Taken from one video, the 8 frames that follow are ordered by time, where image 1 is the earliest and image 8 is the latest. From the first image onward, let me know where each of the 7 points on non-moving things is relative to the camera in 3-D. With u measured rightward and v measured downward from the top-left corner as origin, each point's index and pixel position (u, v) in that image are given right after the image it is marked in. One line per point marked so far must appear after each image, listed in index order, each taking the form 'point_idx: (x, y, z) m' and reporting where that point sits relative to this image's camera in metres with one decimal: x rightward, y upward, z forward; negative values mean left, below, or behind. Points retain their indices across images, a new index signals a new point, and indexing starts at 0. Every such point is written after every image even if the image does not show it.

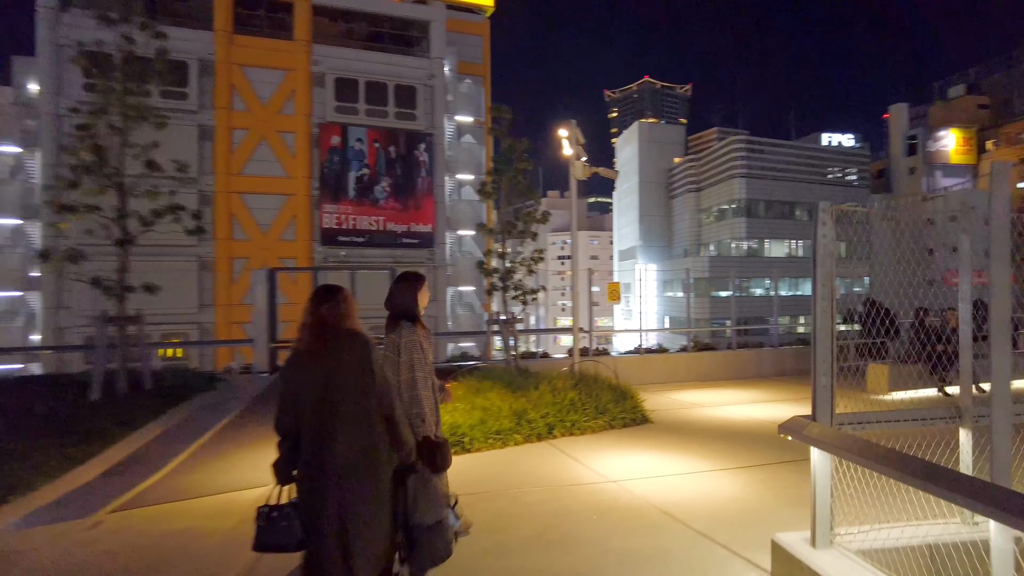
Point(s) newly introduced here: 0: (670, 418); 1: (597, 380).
0: (+2.1, -1.8, +9.0) m
1: (+1.2, -1.3, +9.2) m
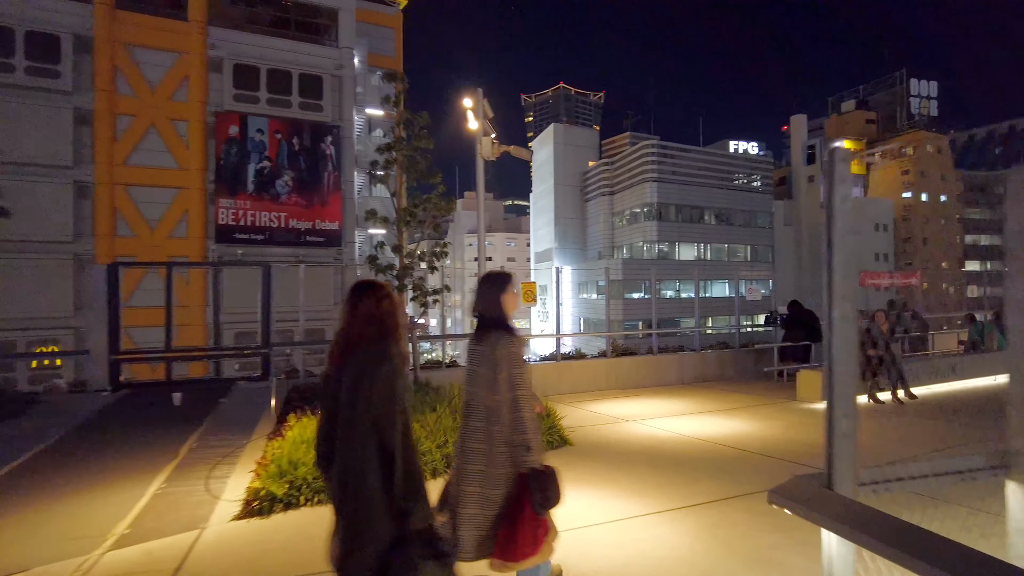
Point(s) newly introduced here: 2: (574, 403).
0: (+0.9, -1.8, +7.7) m
1: (0.0, -1.3, +7.9) m
2: (+0.8, -1.8, +10.3) m
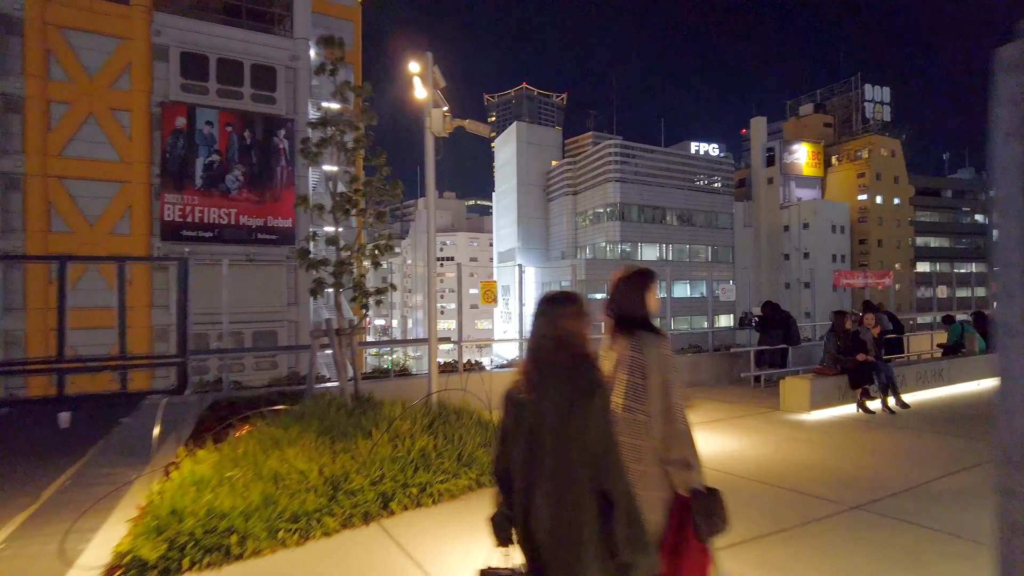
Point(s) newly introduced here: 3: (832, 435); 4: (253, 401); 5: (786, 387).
0: (+0.5, -1.8, +6.6) m
1: (-0.5, -1.3, +6.7) m
2: (+0.2, -1.8, +9.2) m
3: (+3.9, -1.8, +8.0) m
4: (-3.3, -1.4, +8.2) m
5: (+3.9, -1.3, +9.3) m
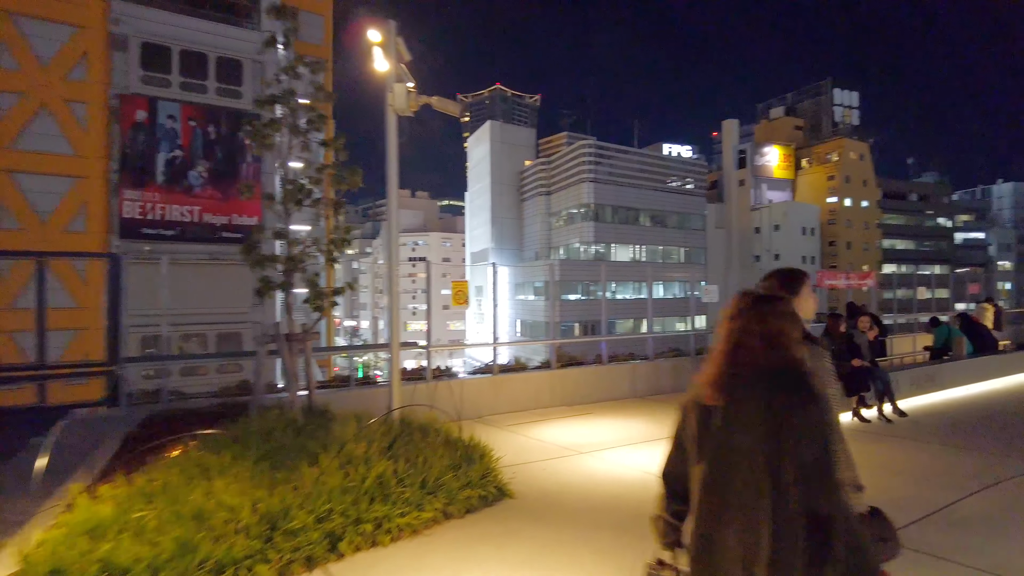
0: (+0.2, -1.8, +5.8) m
1: (-0.8, -1.3, +5.9) m
2: (-0.1, -1.8, +8.4) m
3: (+3.6, -1.8, +7.4) m
4: (-3.6, -1.4, +7.3) m
5: (+3.6, -1.4, +8.7) m
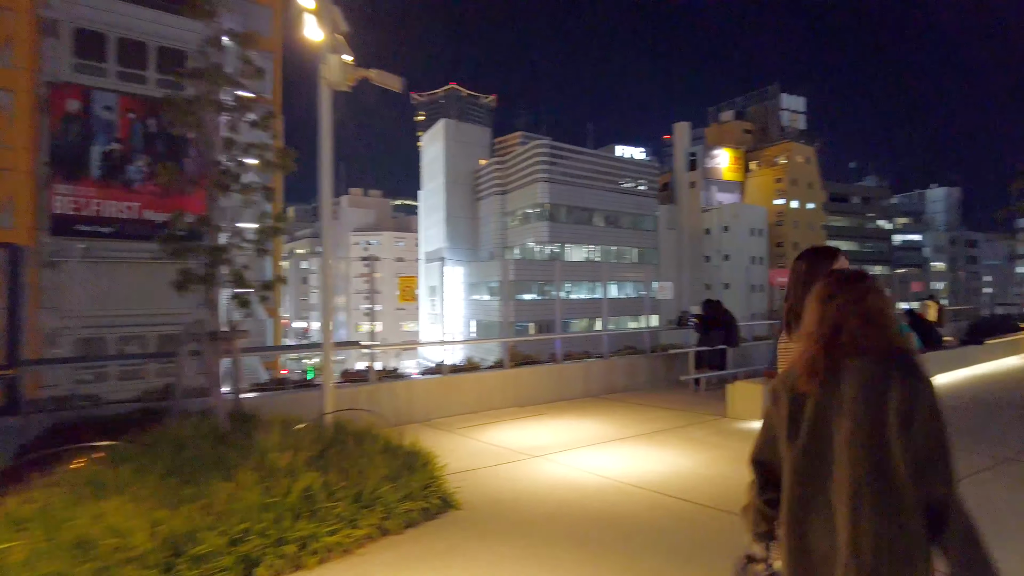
0: (-0.2, -1.7, +5.4) m
1: (-1.2, -1.2, +5.4) m
2: (-0.7, -1.8, +7.9) m
3: (+3.0, -1.7, +7.1) m
4: (-4.1, -1.4, +6.5) m
5: (+2.9, -1.3, +8.5) m
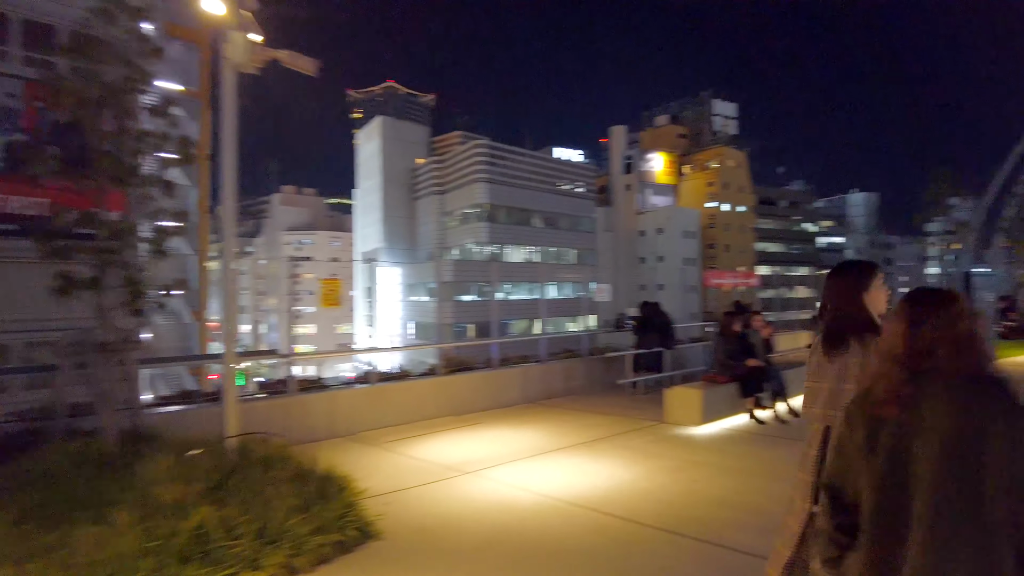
0: (-0.8, -1.8, +4.9) m
1: (-1.7, -1.3, +4.8) m
2: (-1.5, -1.8, +7.4) m
3: (+2.3, -1.8, +7.0) m
4: (-4.8, -1.4, +5.7) m
5: (+2.1, -1.3, +8.3) m
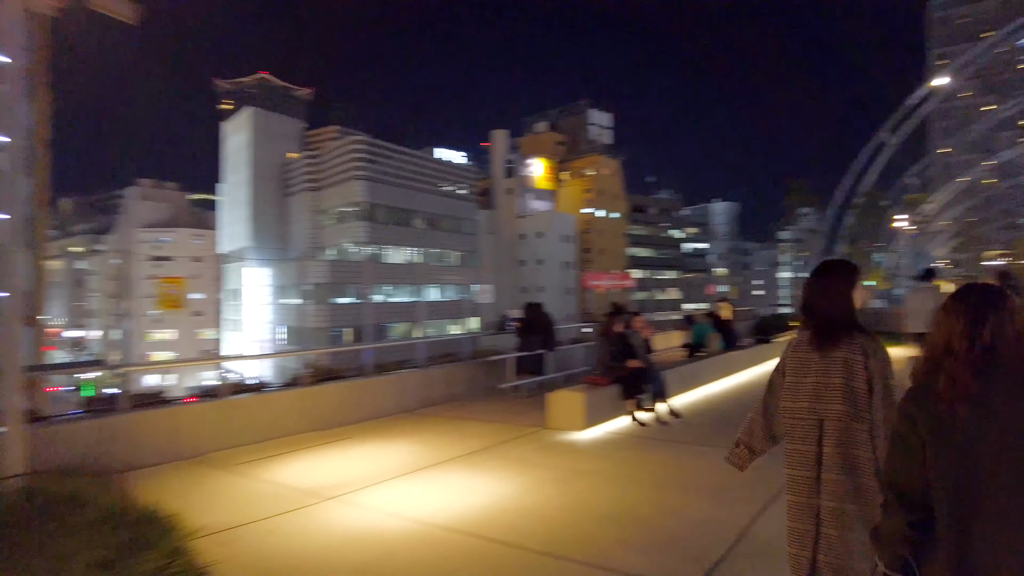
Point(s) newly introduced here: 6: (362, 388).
0: (-1.6, -1.7, +4.1) m
1: (-2.5, -1.3, +3.8) m
2: (-2.8, -1.8, +6.4) m
3: (+1.0, -1.7, +6.7) m
4: (-5.7, -1.4, +4.2) m
5: (+0.6, -1.3, +7.9) m
6: (-2.0, -1.4, +9.5) m
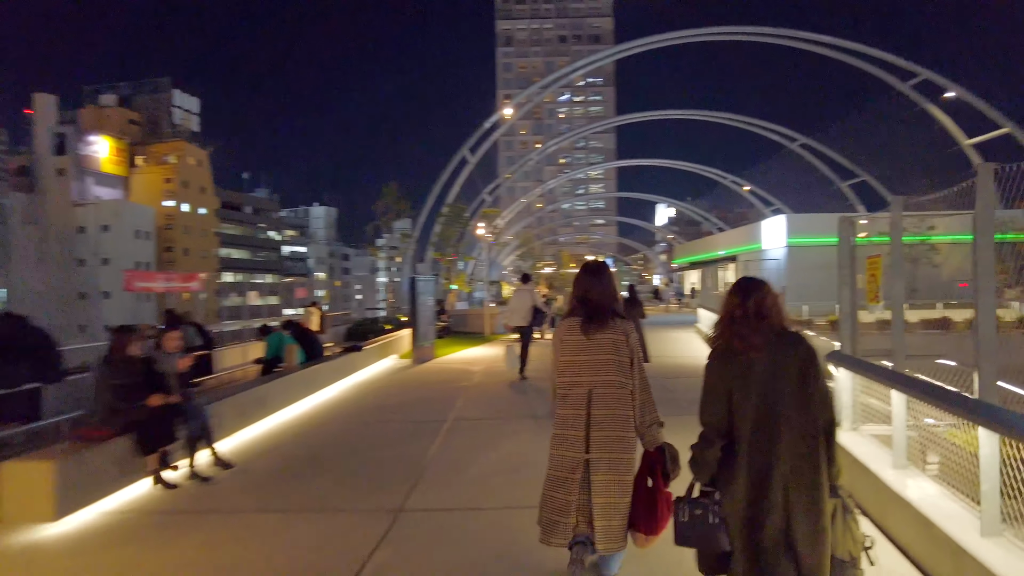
0: (-3.3, -1.7, +0.5) m
1: (-4.0, -1.3, -0.2) m
2: (-5.6, -1.8, +1.7) m
3: (-2.6, -1.8, +4.1) m
4: (-6.8, -1.4, -1.7) m
5: (-3.7, -1.4, +4.9) m
6: (-6.7, -1.4, +4.8) m
